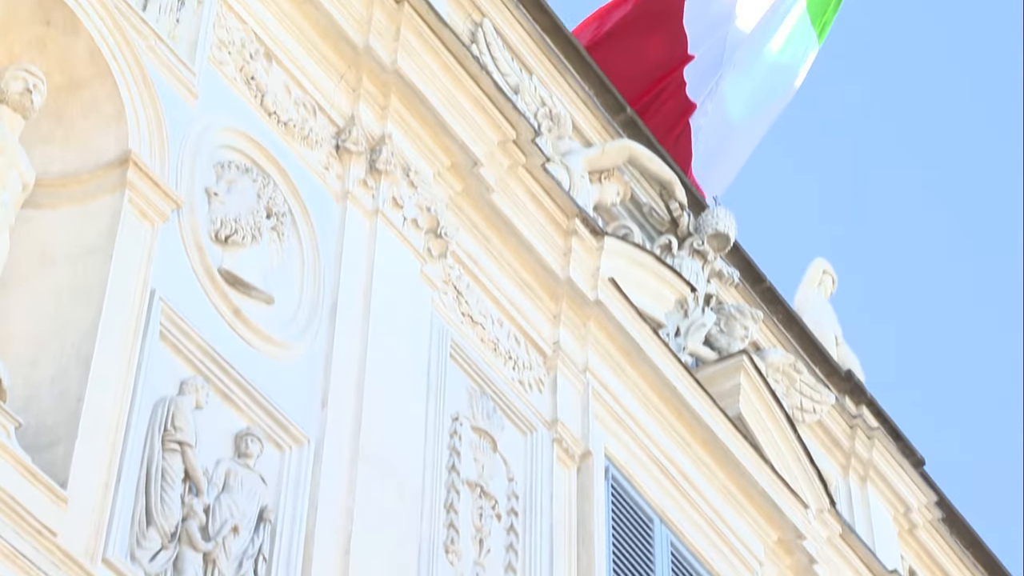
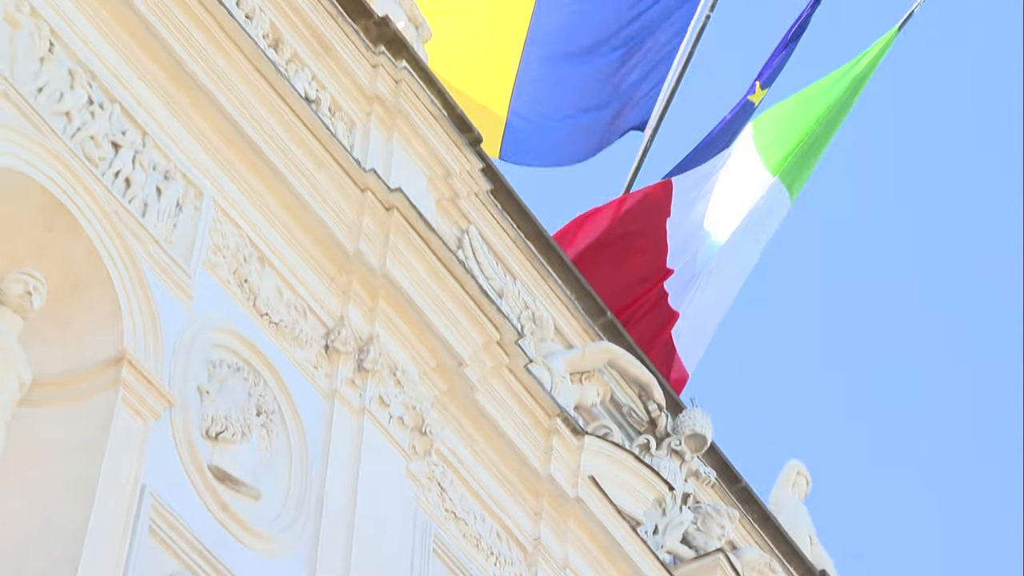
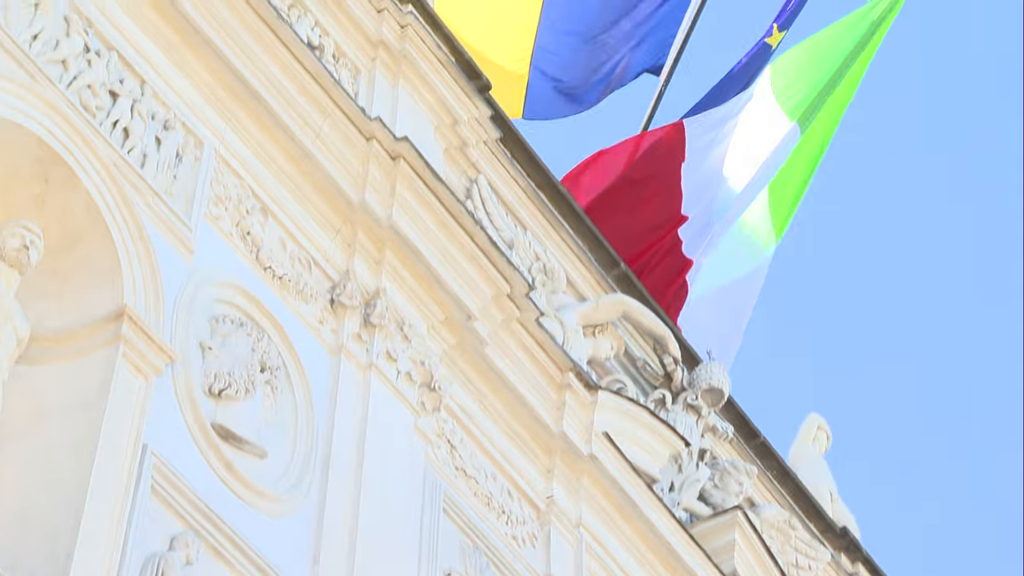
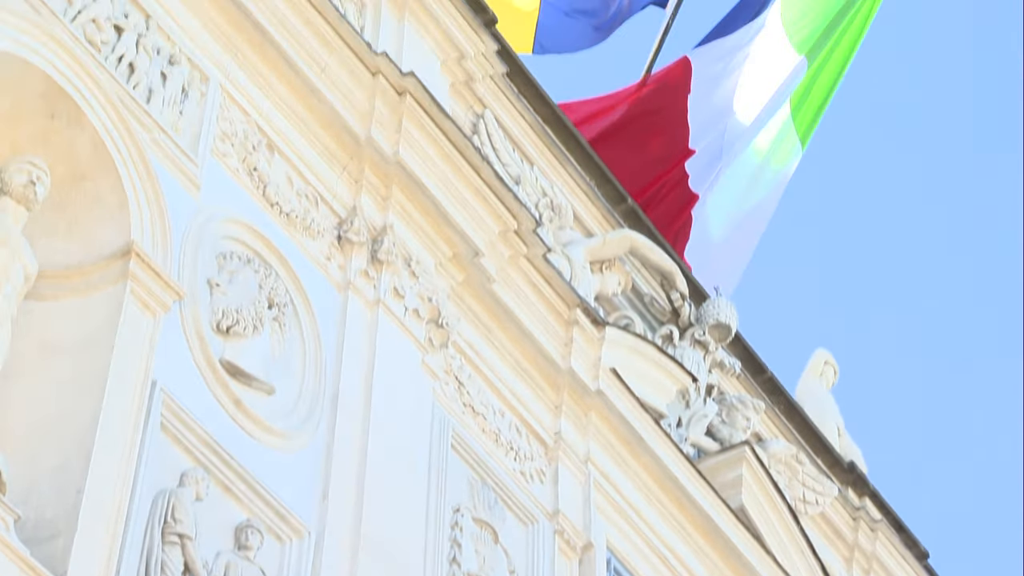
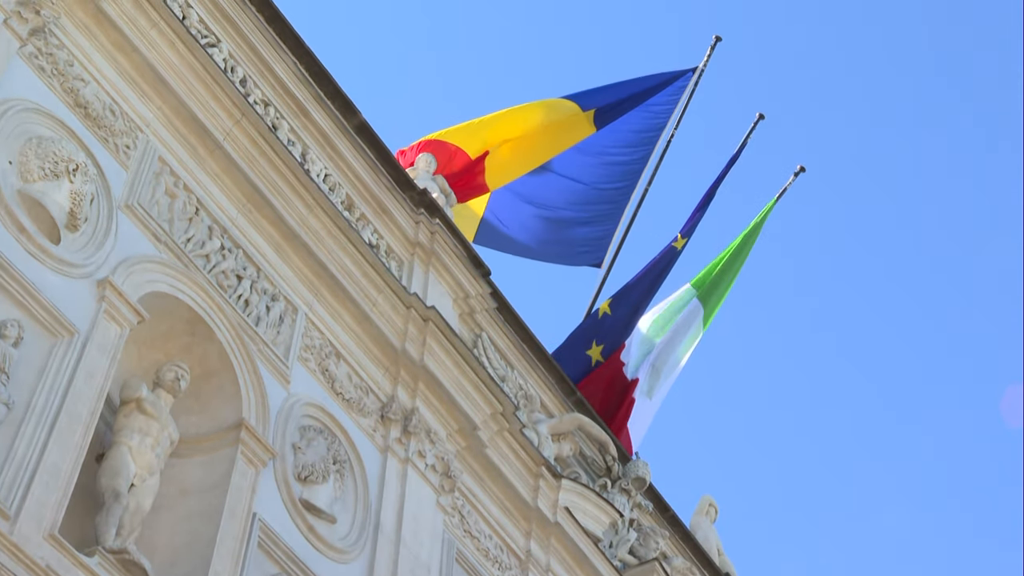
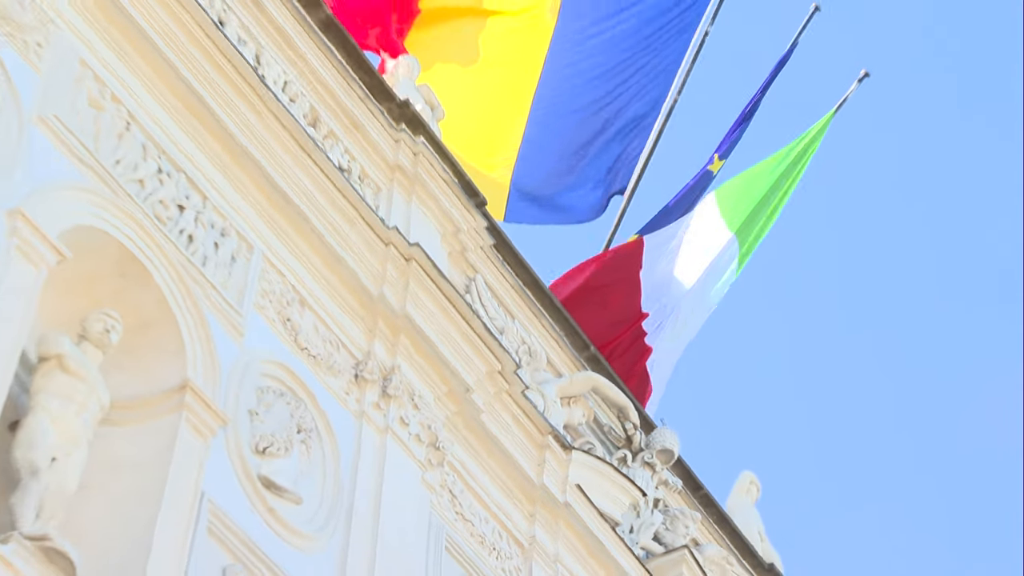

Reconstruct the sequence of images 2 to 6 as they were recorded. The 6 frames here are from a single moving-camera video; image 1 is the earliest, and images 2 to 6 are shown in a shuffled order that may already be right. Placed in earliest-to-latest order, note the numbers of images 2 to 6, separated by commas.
4, 3, 2, 6, 5
